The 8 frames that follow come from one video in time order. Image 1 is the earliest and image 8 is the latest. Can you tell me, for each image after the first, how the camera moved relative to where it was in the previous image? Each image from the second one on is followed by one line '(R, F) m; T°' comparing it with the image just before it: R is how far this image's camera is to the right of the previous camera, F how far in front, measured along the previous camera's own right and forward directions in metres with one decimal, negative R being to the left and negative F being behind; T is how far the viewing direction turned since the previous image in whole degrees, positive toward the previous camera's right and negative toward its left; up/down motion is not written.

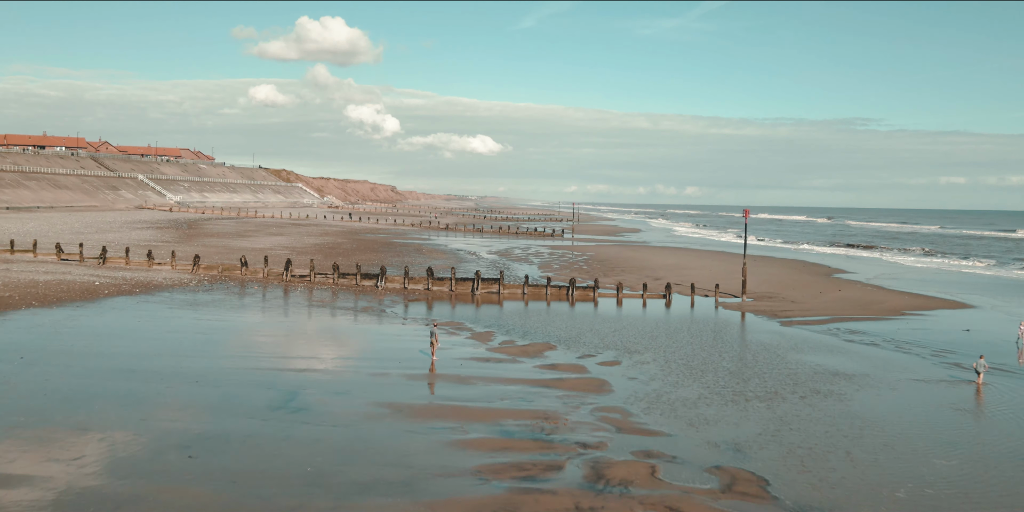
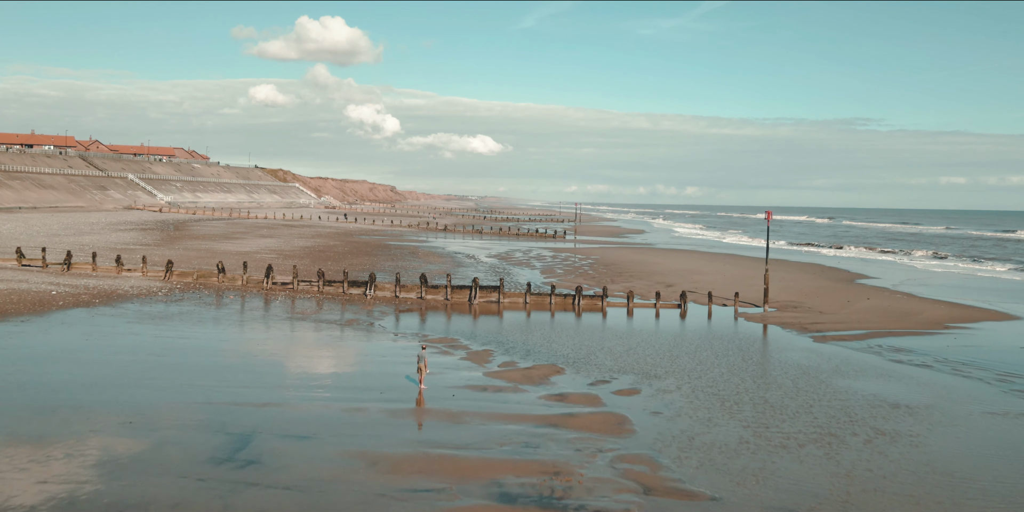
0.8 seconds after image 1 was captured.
(0.0, +2.5) m; 0°
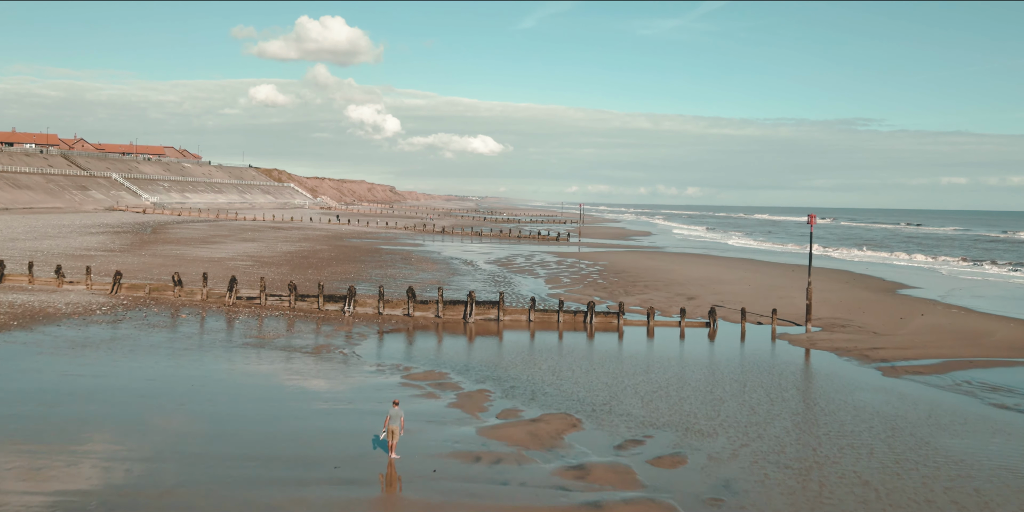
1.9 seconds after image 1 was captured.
(0.0, +3.8) m; 0°
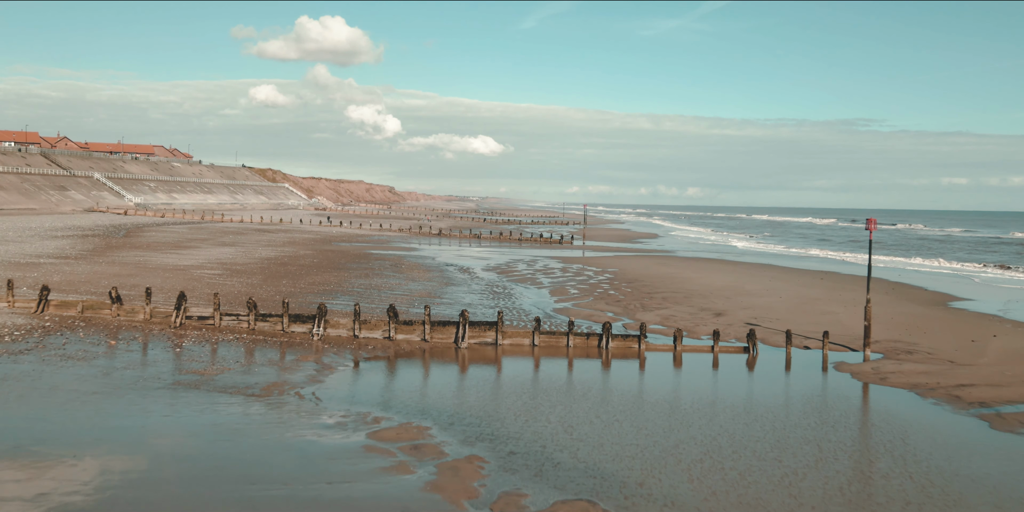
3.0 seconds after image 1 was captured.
(0.0, +3.8) m; 0°
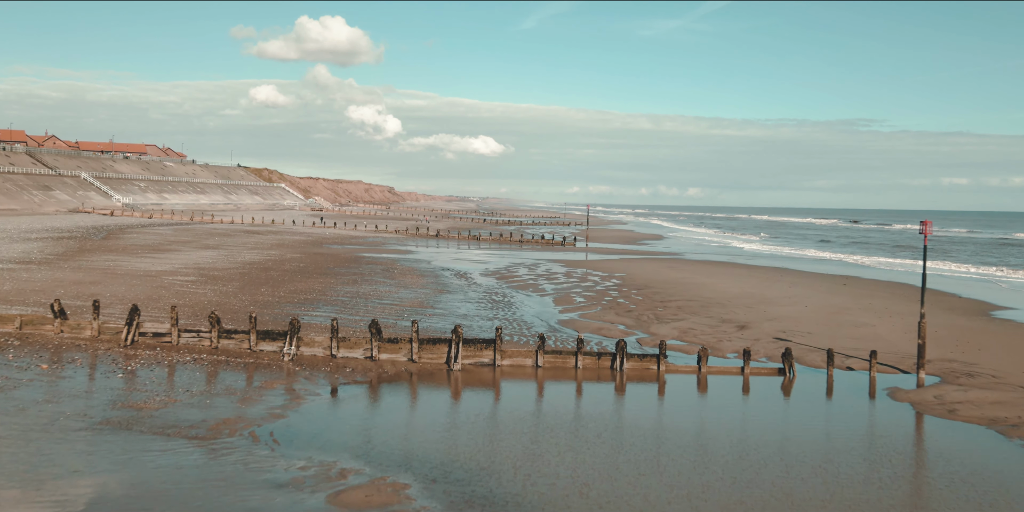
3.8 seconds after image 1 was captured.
(0.0, +2.6) m; 0°
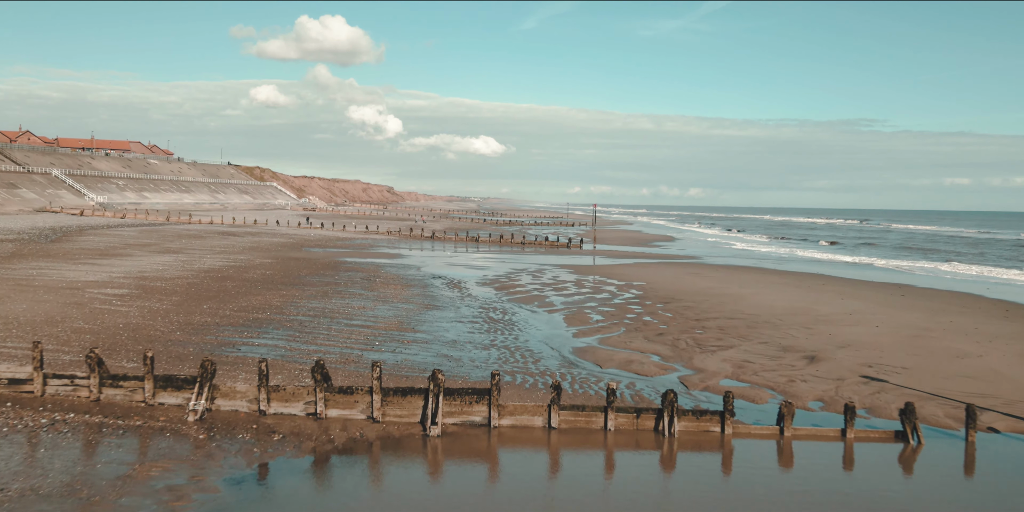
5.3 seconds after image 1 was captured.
(0.0, +5.2) m; 0°
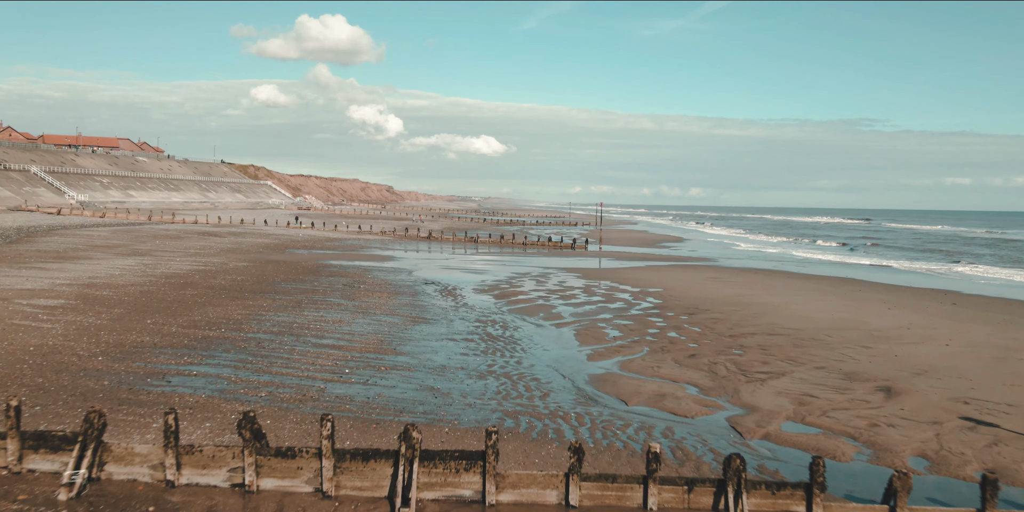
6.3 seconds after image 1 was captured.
(0.0, +3.5) m; 0°
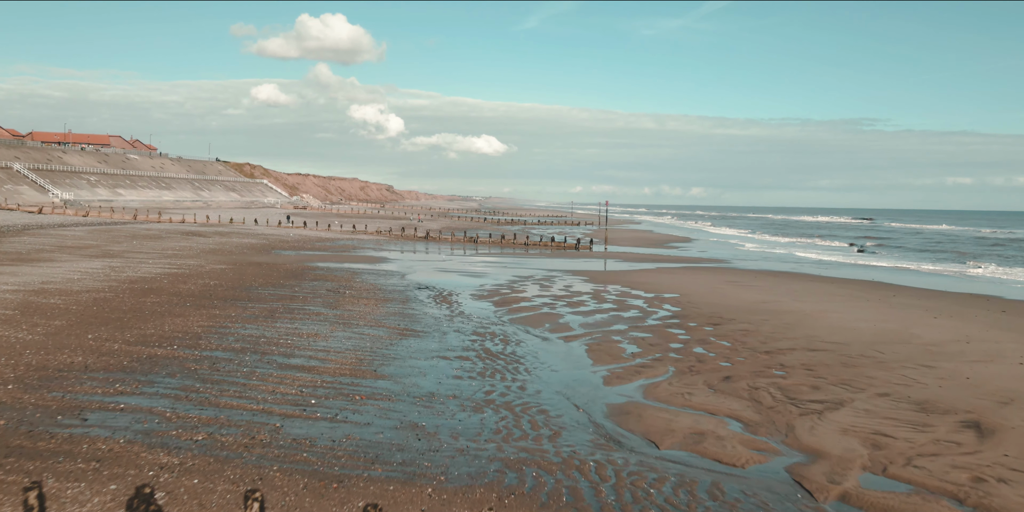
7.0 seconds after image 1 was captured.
(0.0, +2.6) m; 0°
